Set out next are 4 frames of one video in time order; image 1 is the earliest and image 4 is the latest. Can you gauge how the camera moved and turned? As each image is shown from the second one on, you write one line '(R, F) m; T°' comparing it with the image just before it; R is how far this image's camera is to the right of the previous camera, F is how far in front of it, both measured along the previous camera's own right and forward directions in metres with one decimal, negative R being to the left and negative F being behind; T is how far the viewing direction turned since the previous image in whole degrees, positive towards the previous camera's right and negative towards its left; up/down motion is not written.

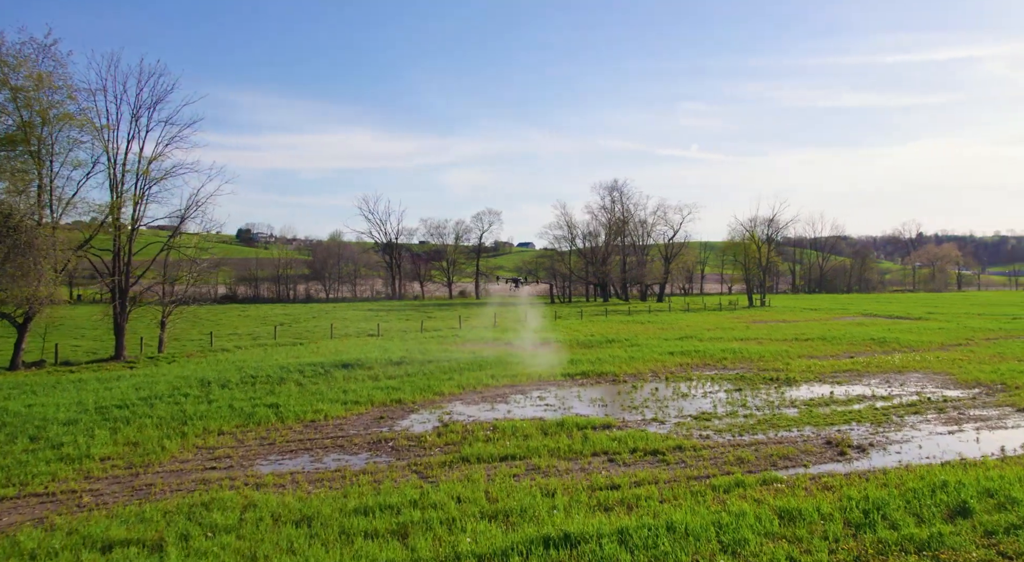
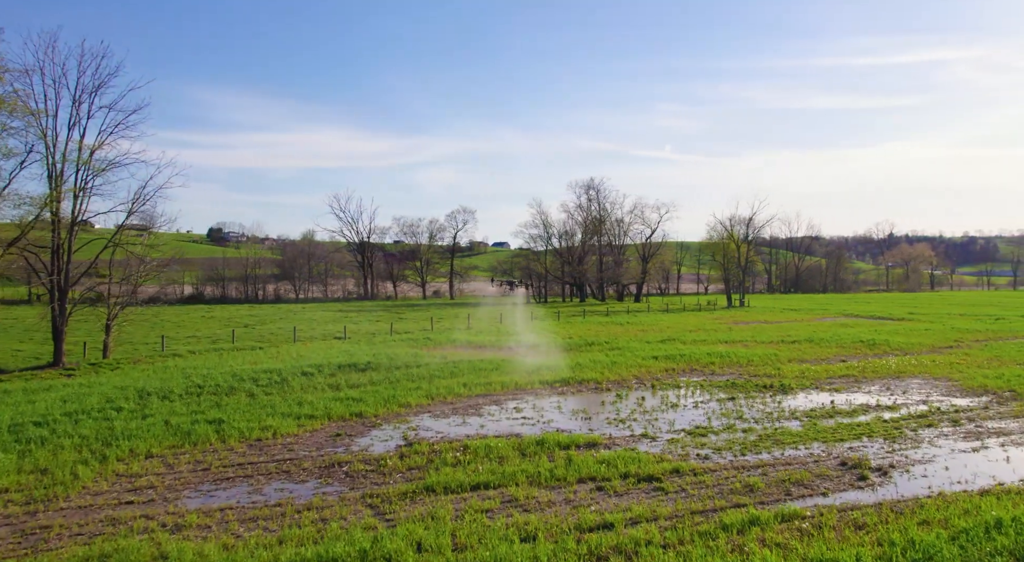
(0.0, +2.0) m; +2°
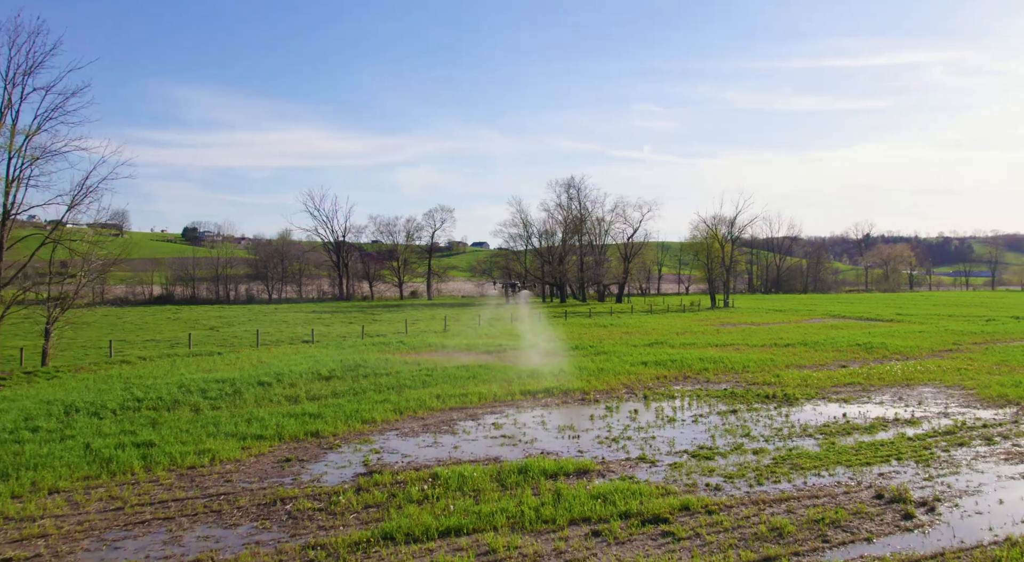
(0.0, +2.2) m; +1°
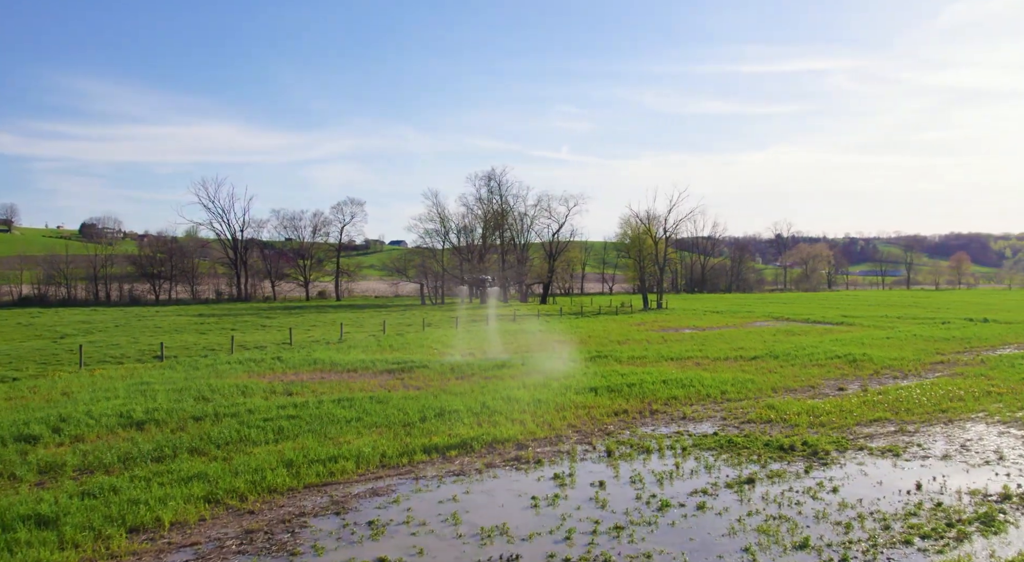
(+0.4, +7.4) m; +6°
